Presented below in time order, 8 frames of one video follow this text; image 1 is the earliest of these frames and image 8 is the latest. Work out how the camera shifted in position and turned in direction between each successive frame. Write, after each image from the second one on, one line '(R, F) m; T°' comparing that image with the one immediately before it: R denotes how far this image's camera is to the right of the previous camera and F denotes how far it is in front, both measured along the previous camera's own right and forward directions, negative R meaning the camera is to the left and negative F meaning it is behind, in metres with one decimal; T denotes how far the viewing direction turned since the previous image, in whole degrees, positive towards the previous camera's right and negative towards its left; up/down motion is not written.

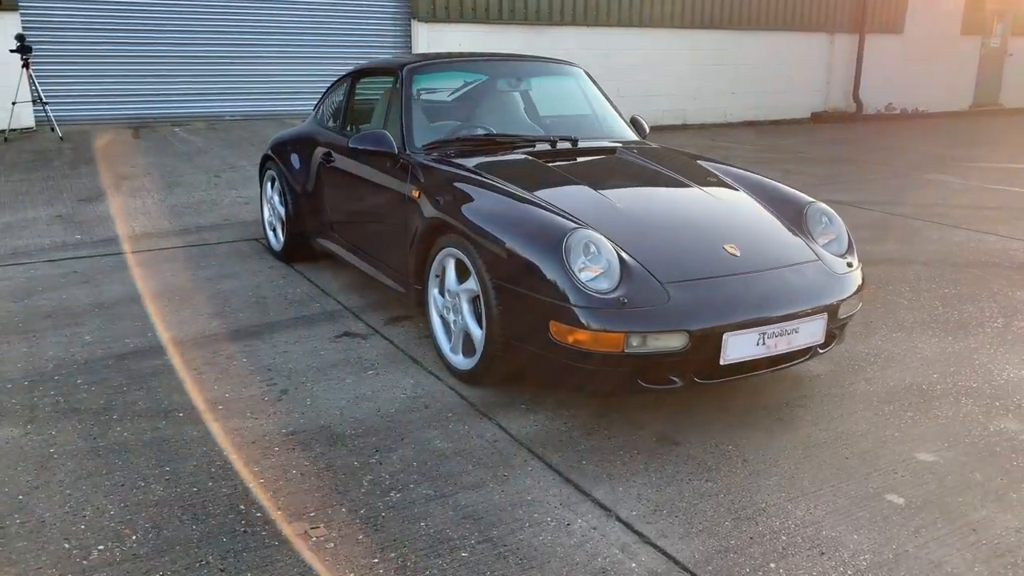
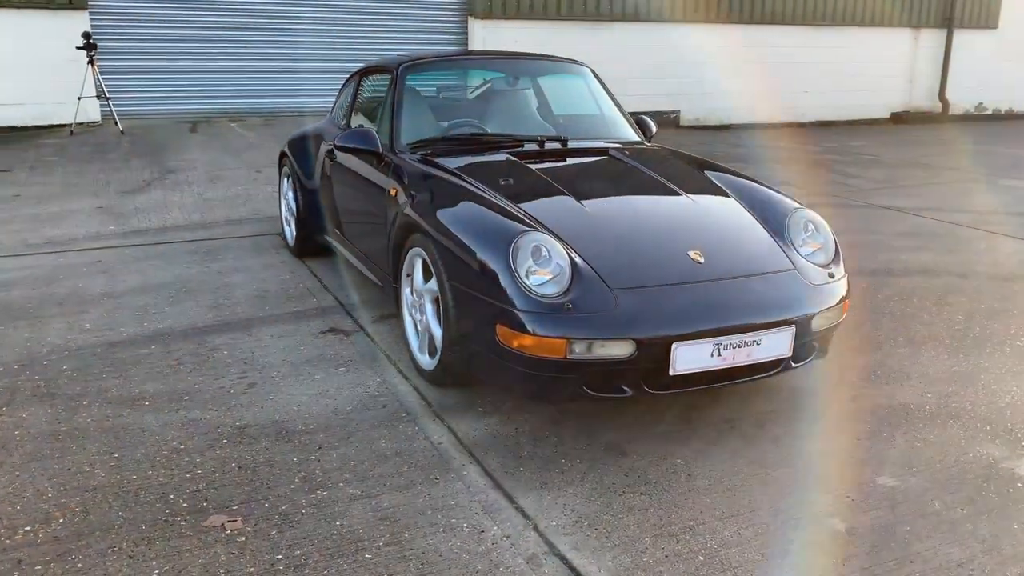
(+0.5, +0.1) m; -6°
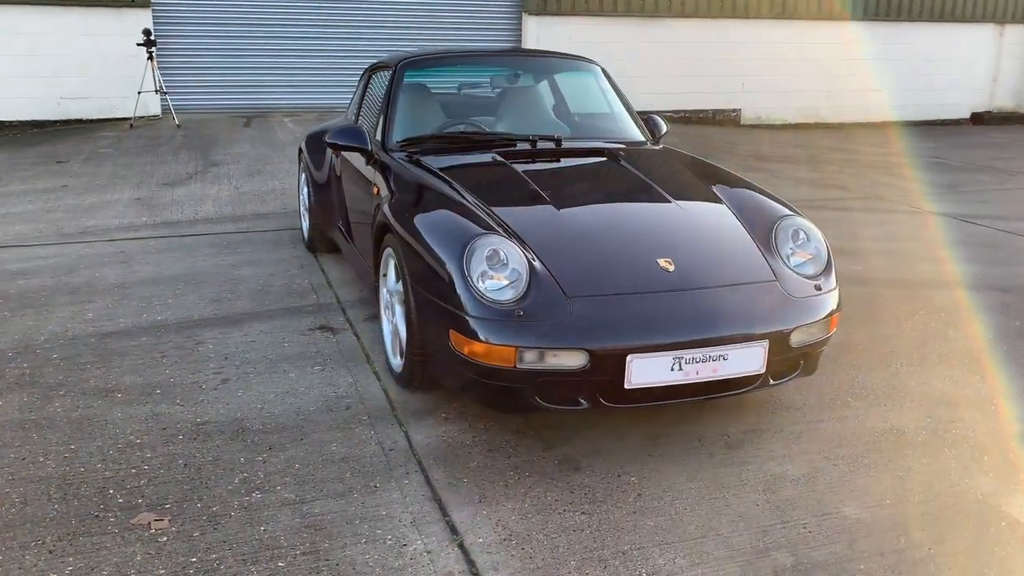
(+0.4, +0.1) m; -5°
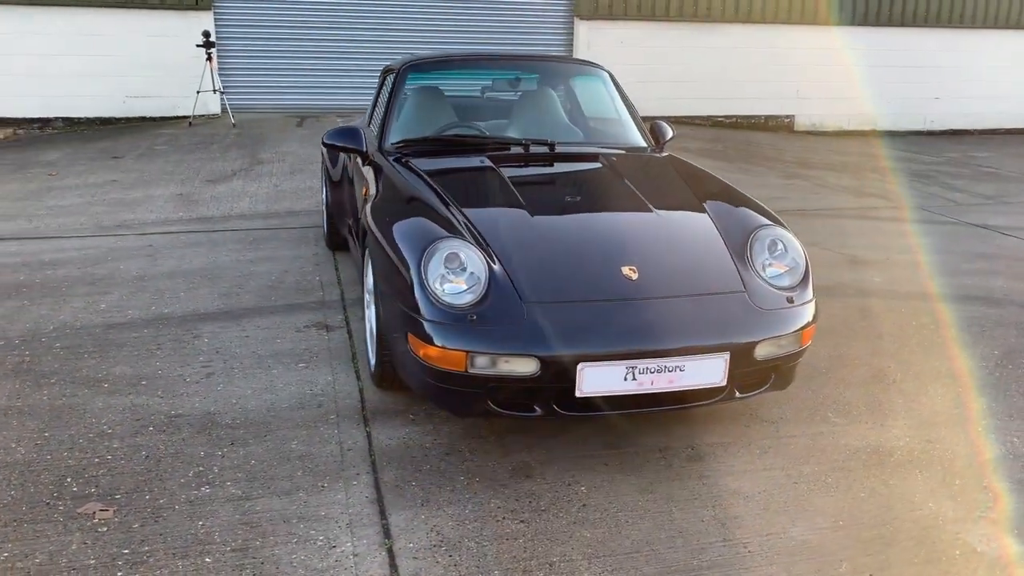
(+0.4, +0.1) m; -5°
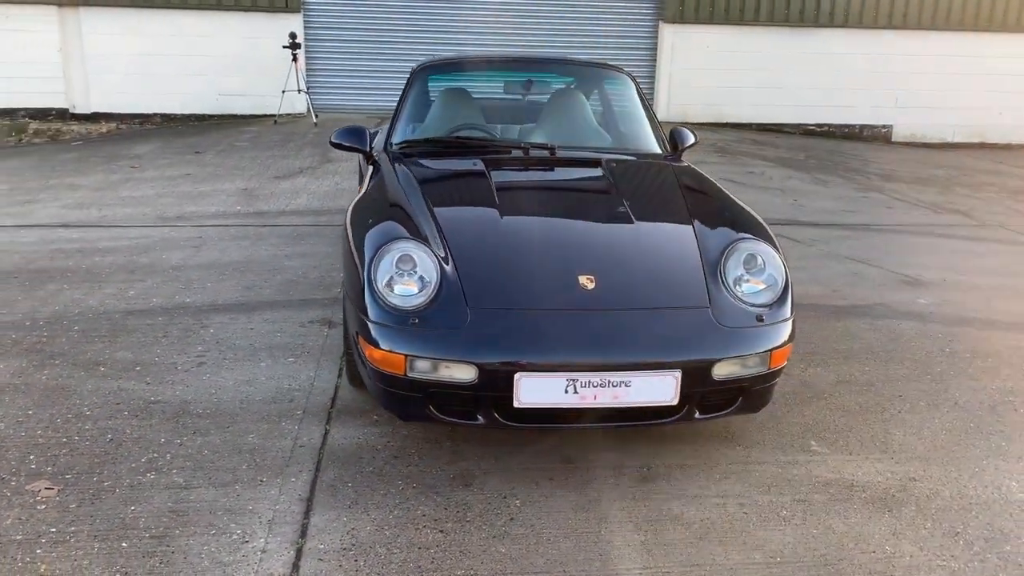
(+0.5, +0.1) m; -8°
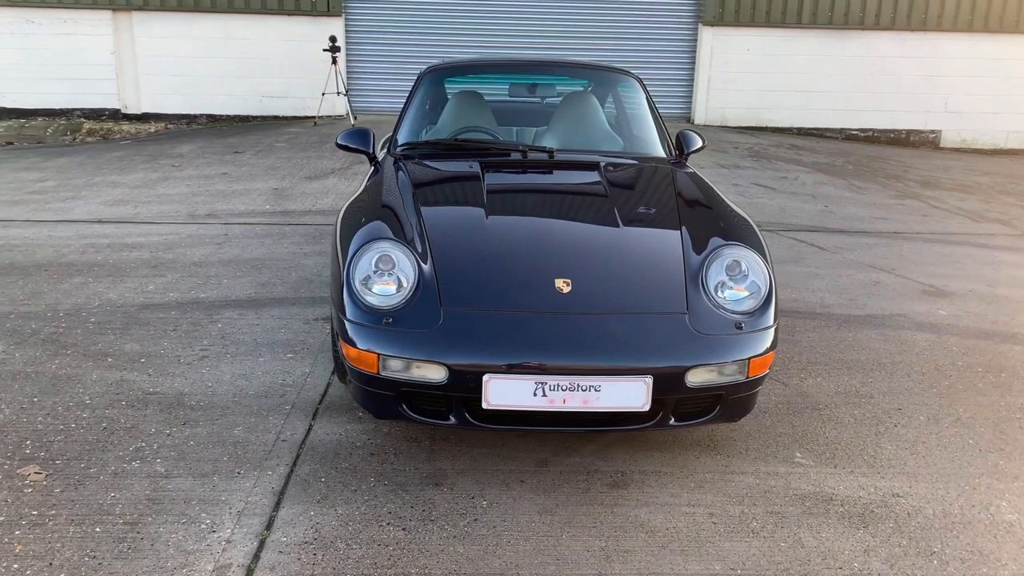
(+0.2, 0.0) m; -4°
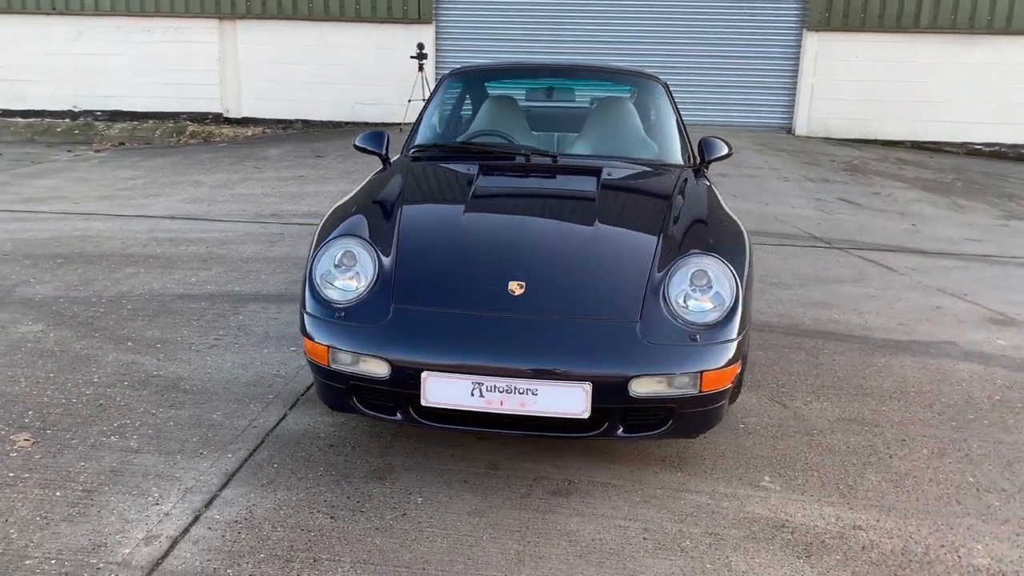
(+0.5, 0.0) m; -8°
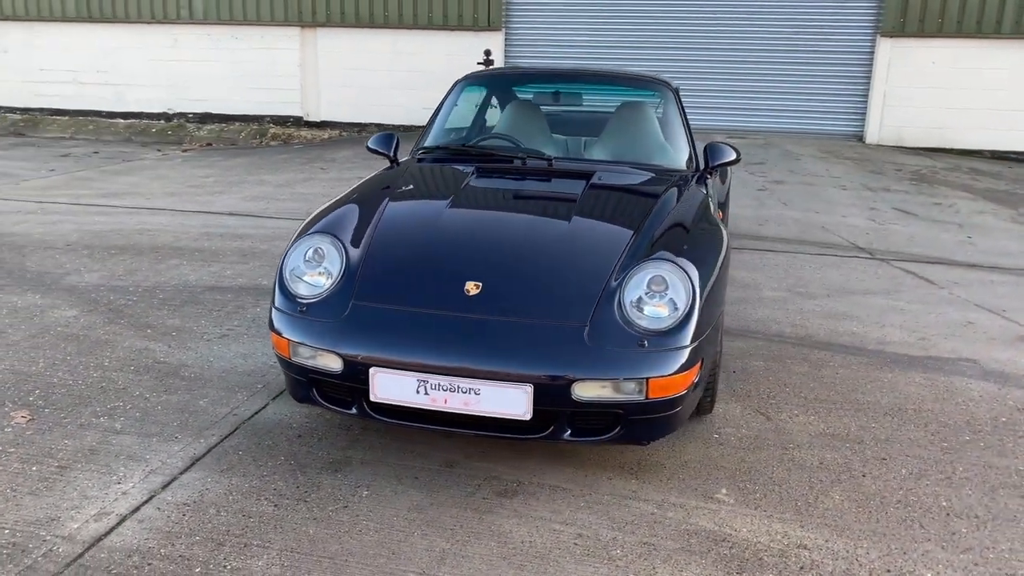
(+0.5, 0.0) m; -7°
